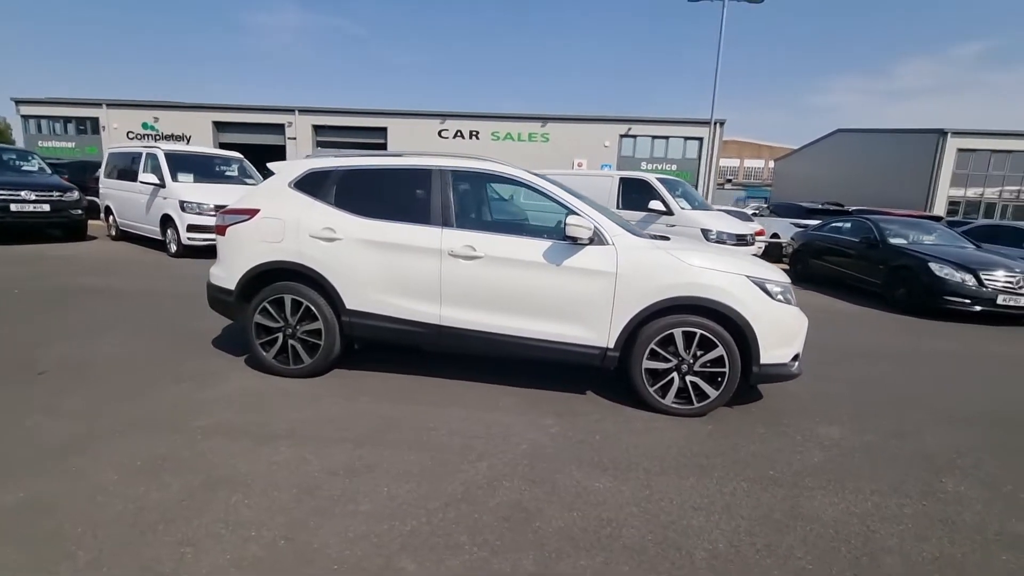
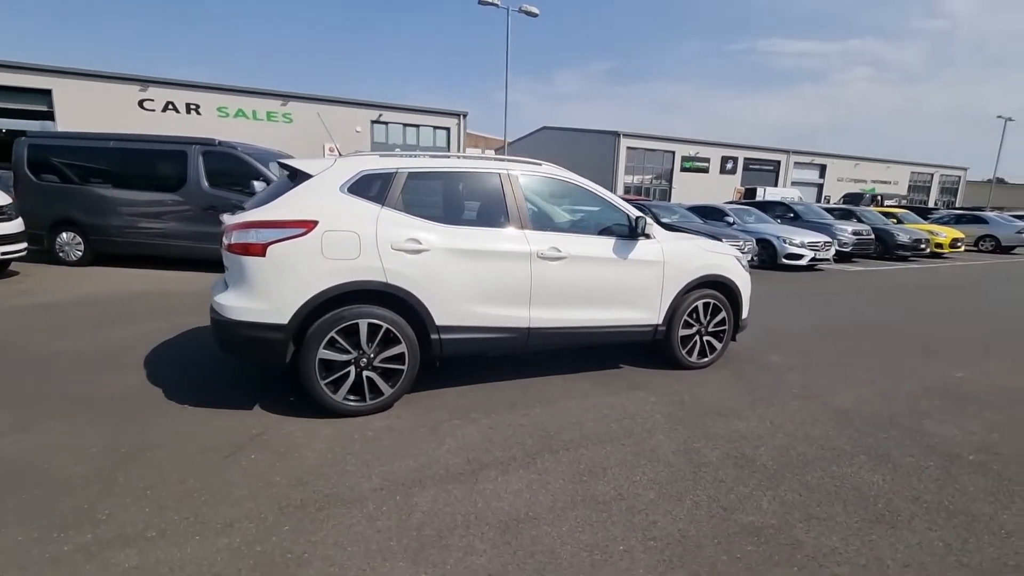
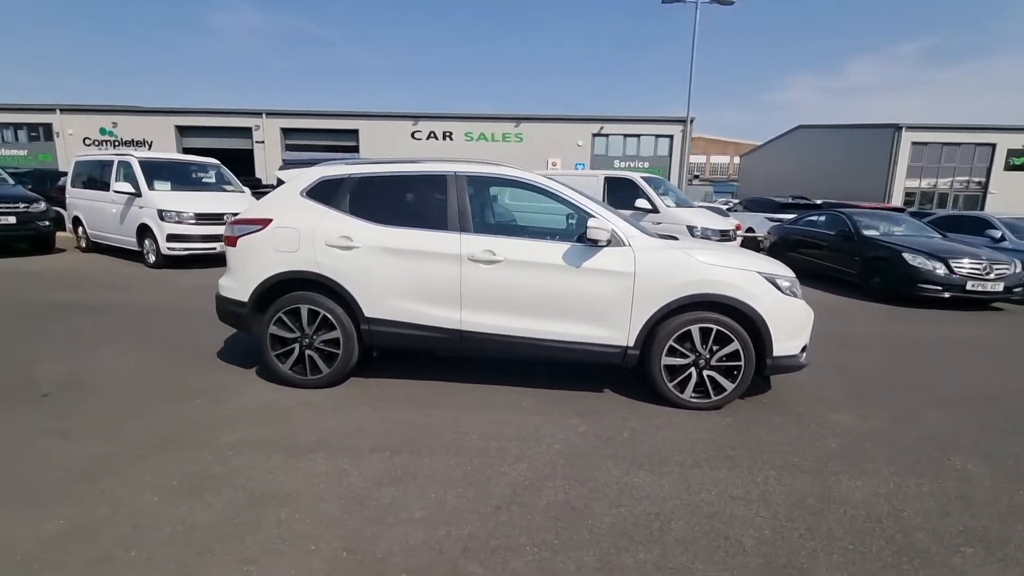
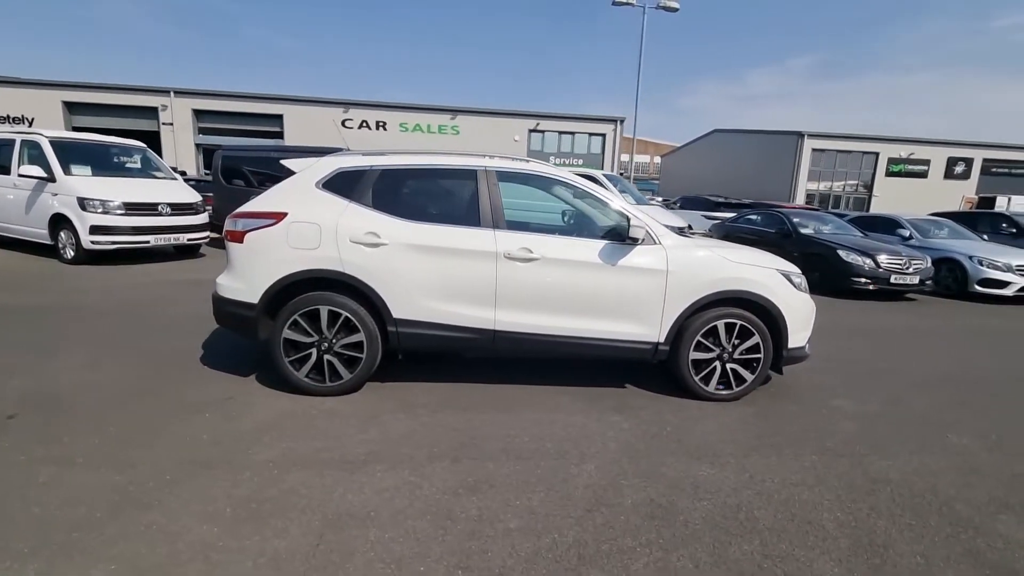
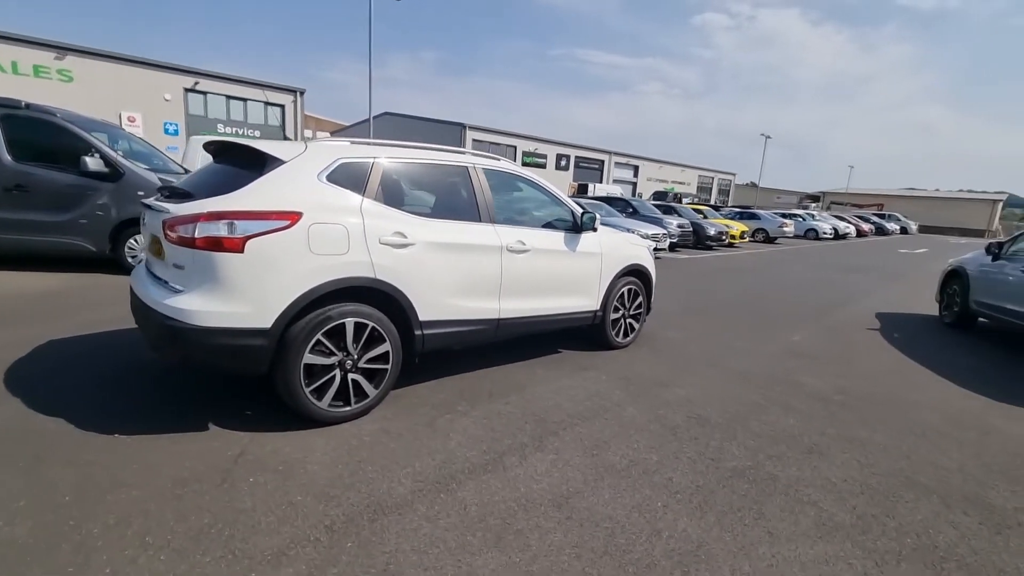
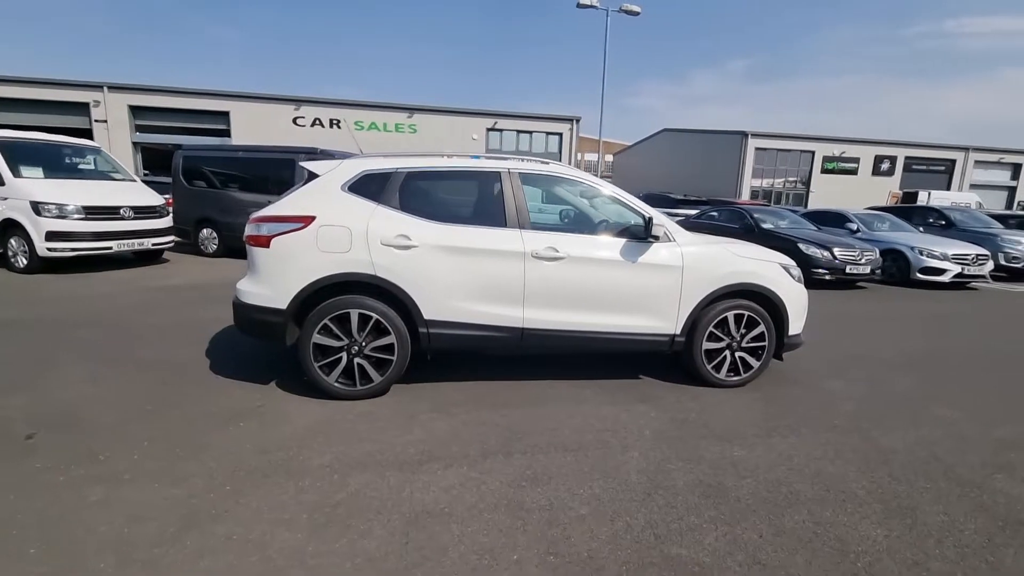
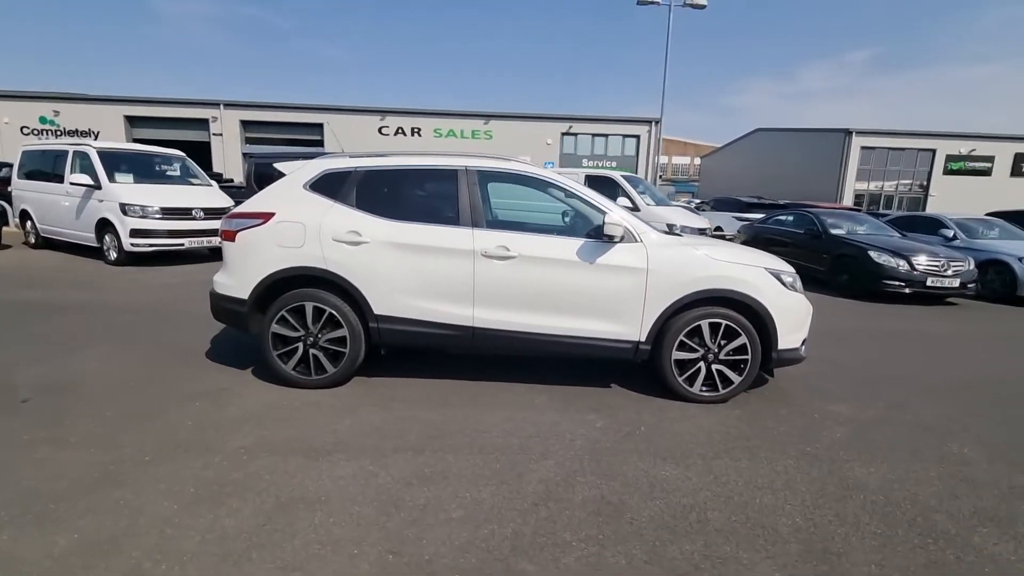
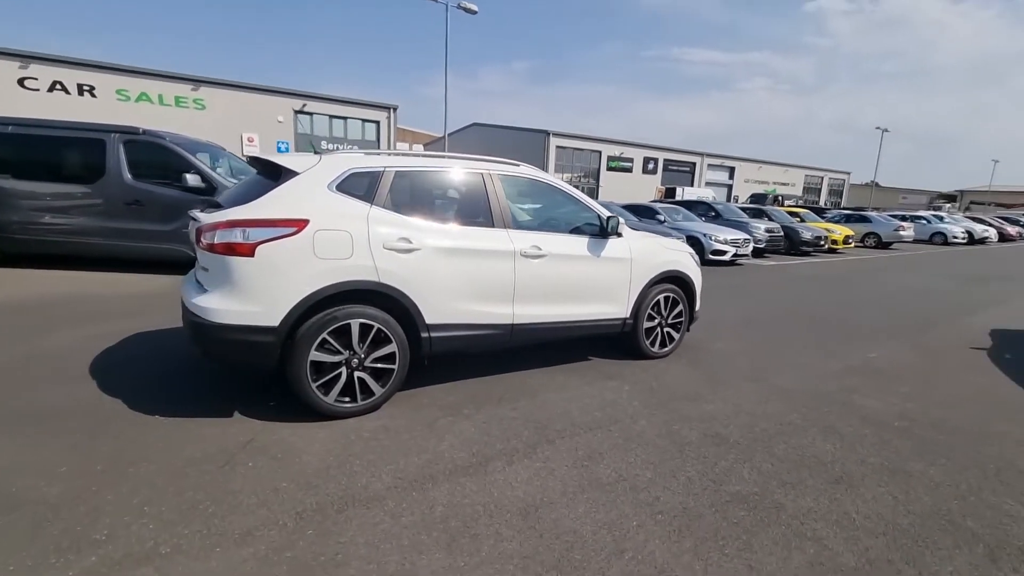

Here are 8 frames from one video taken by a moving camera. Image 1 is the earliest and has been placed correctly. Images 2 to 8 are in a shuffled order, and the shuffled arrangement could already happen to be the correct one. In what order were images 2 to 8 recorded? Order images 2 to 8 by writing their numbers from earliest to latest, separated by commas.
3, 7, 4, 6, 2, 8, 5
